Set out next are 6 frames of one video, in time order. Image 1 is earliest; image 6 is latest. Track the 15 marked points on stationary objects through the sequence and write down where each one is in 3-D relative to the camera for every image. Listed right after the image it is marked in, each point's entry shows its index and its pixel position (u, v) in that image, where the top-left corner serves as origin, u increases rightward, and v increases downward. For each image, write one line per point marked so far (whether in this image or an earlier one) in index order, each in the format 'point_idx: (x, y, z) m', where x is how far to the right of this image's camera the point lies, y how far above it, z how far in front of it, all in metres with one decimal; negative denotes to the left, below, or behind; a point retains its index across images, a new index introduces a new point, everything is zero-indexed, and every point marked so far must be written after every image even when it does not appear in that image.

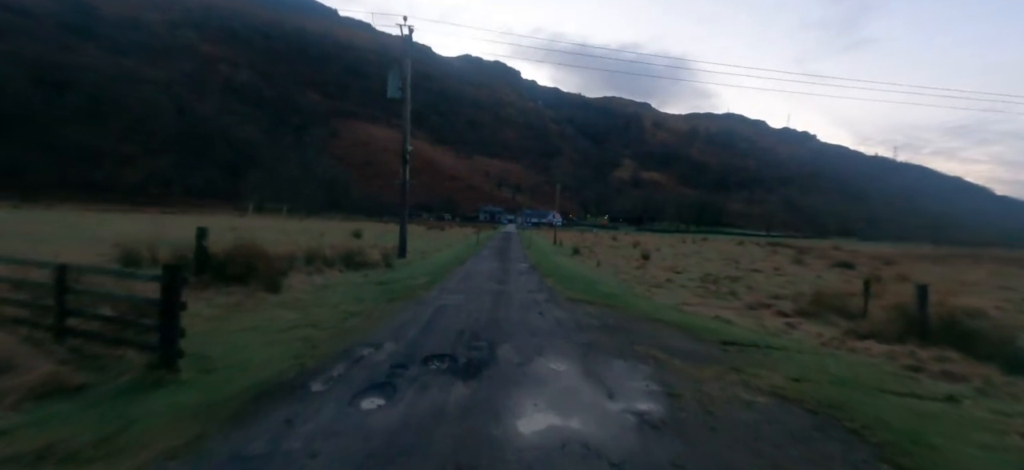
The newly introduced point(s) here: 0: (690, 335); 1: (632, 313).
0: (+5.0, -2.8, +12.3) m
1: (+4.1, -2.7, +15.0) m
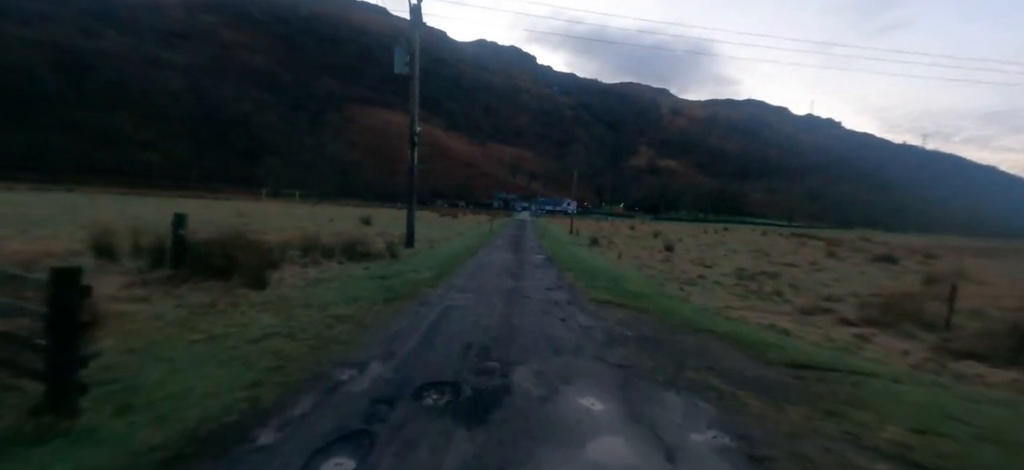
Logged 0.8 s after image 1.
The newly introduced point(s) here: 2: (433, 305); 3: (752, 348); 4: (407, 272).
0: (+5.4, -2.7, +10.0) m
1: (+4.6, -2.5, +12.7) m
2: (-2.3, -2.1, +13.0) m
3: (+5.8, -2.7, +10.4) m
4: (-4.3, -1.6, +18.4) m
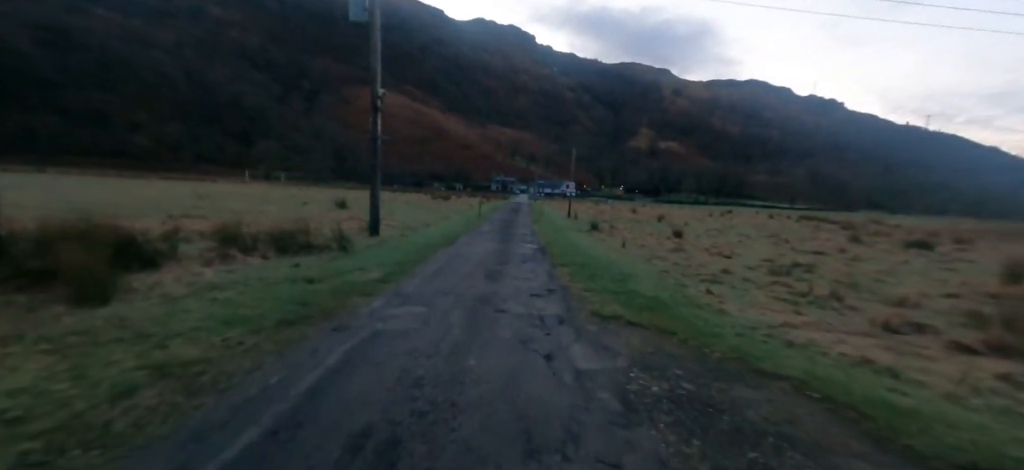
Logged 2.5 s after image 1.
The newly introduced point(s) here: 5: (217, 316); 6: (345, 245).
0: (+4.6, -2.6, +5.6) m
1: (+3.8, -2.2, +8.4) m
2: (-3.1, -1.9, +8.6) m
3: (+5.0, -2.5, +6.1) m
4: (-5.1, -1.2, +13.9) m
5: (-6.1, -1.6, +9.0) m
6: (-6.9, -0.4, +18.2) m
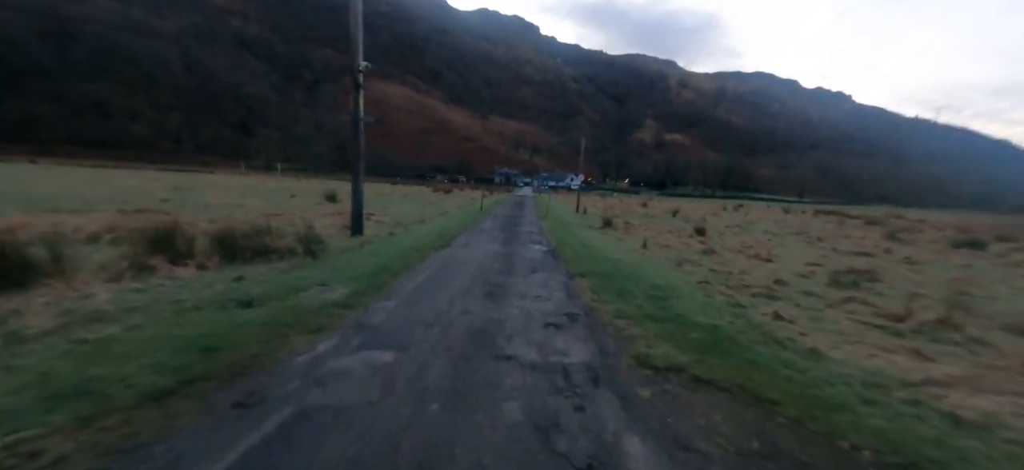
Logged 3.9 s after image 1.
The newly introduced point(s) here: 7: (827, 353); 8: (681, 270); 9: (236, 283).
0: (+4.8, -2.8, +2.3) m
1: (+4.0, -2.5, +5.0) m
2: (-3.0, -2.1, +5.3) m
3: (+5.1, -2.8, +2.7) m
4: (-4.9, -1.3, +10.6) m
5: (-5.9, -1.8, +5.7) m
6: (-6.7, -0.5, +14.9) m
7: (+6.0, -2.3, +8.5) m
8: (+6.9, -1.4, +17.7) m
9: (-6.6, -1.2, +10.7) m
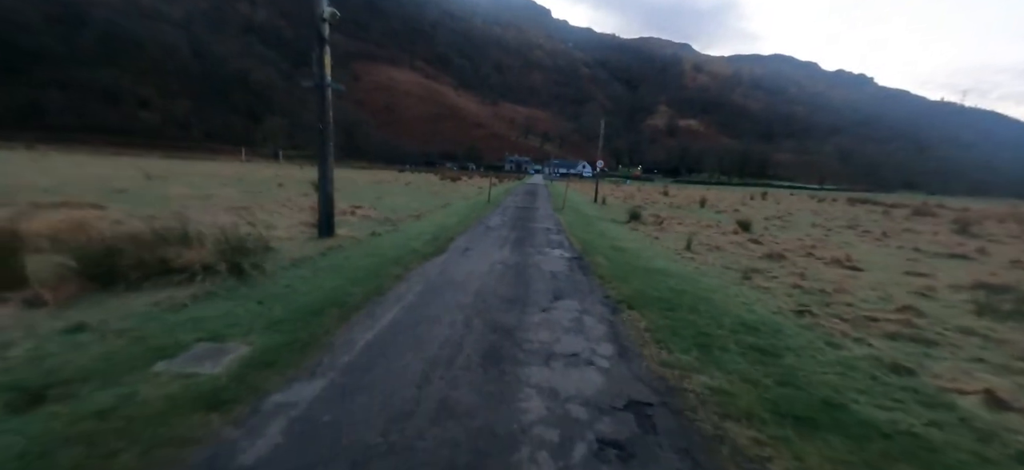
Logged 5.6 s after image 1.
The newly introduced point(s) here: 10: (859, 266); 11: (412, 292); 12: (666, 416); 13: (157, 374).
0: (+4.8, -3.4, -2.3) m
1: (+4.1, -3.0, +0.4) m
2: (-2.8, -2.6, +0.9) m
3: (+5.2, -3.4, -1.8) m
4: (-4.7, -1.6, +6.3) m
5: (-5.8, -2.3, +1.4) m
6: (-6.3, -0.7, +10.5) m
7: (+6.2, -2.6, +3.9) m
8: (+7.3, -1.5, +13.0) m
9: (-6.4, -1.5, +6.3) m
10: (+13.9, -1.2, +17.6) m
11: (-2.3, -1.2, +10.0) m
12: (+1.9, -2.1, +5.5) m
13: (-4.4, -1.7, +5.6) m
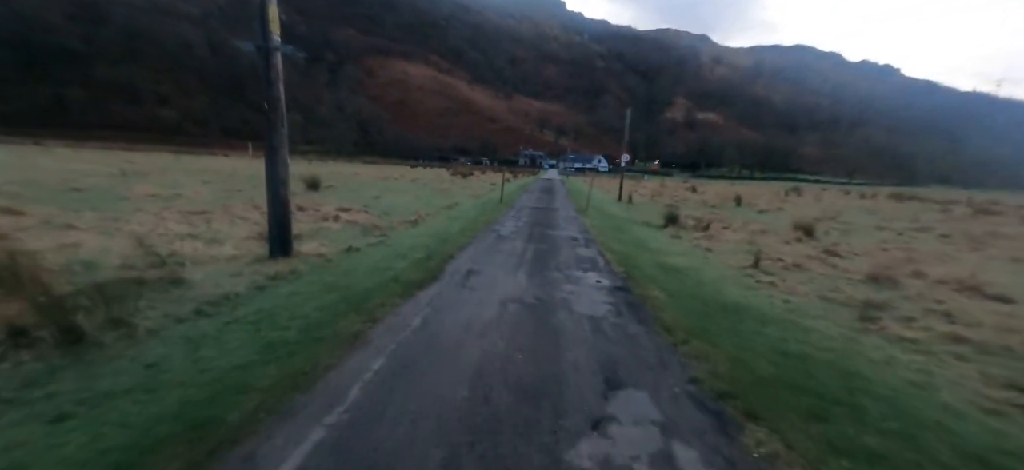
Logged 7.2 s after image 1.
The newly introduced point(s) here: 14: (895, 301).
0: (+4.7, -4.1, -6.6) m
1: (+4.1, -3.7, -3.9) m
2: (-2.8, -3.2, -3.2) m
3: (+5.1, -4.1, -6.2) m
4: (-4.5, -2.2, +2.2) m
5: (-5.7, -3.0, -2.6) m
6: (-6.0, -1.2, +6.5) m
7: (+6.3, -3.3, -0.5) m
8: (+7.7, -2.1, +8.6) m
9: (-6.2, -2.1, +2.3) m
10: (+14.4, -1.7, +12.9) m
11: (-2.0, -1.8, +5.9) m
12: (+2.0, -2.8, +1.3) m
13: (-4.2, -2.3, +1.6) m
14: (+10.1, -1.7, +11.6) m
